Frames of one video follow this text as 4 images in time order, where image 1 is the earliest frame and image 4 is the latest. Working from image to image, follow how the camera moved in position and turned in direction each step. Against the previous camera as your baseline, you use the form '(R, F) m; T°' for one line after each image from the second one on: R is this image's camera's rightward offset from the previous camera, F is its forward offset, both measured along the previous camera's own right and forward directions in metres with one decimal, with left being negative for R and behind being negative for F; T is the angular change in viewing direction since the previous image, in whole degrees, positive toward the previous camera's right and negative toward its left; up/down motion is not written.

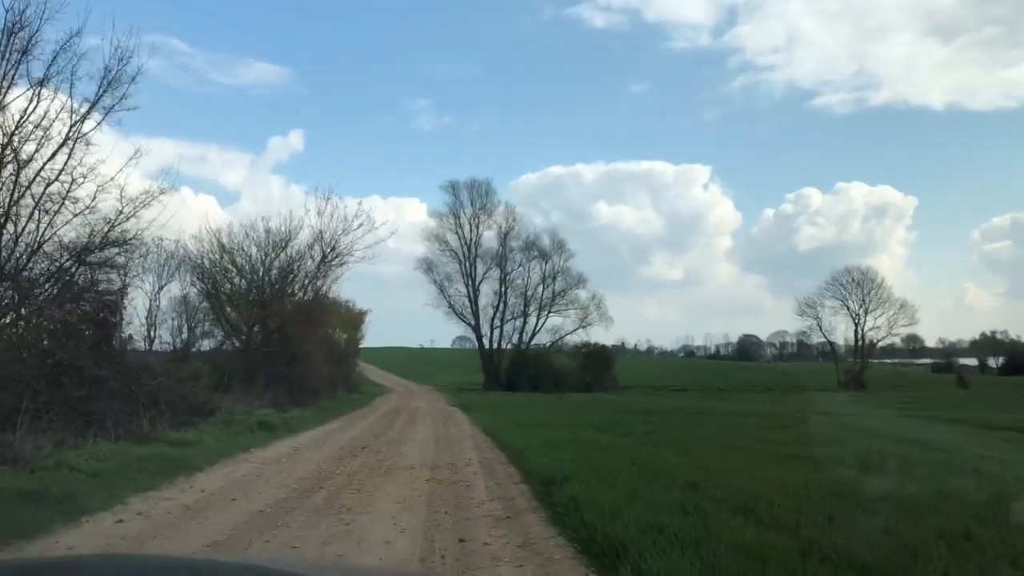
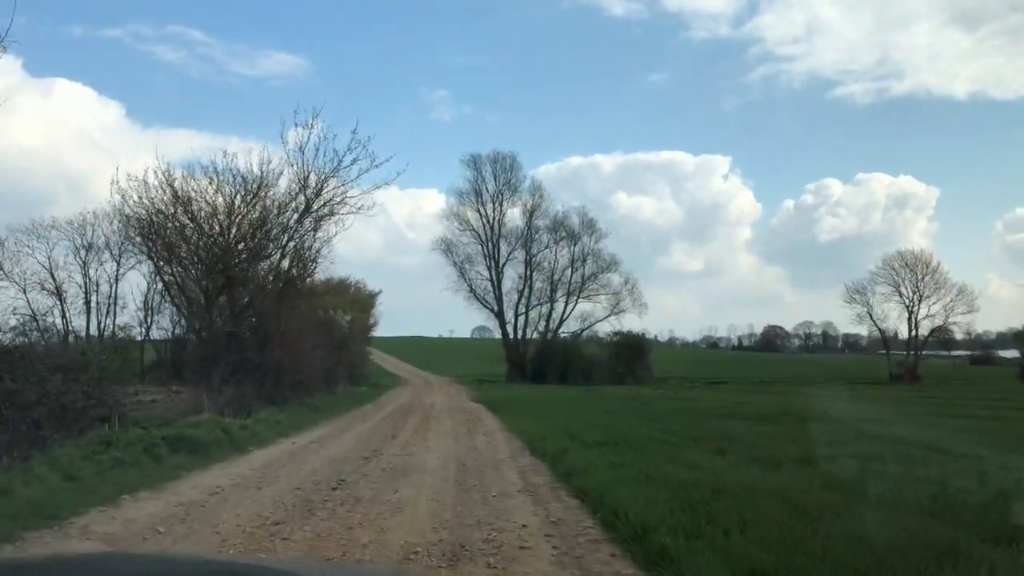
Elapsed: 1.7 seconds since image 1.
(-0.1, +1.5) m; -1°
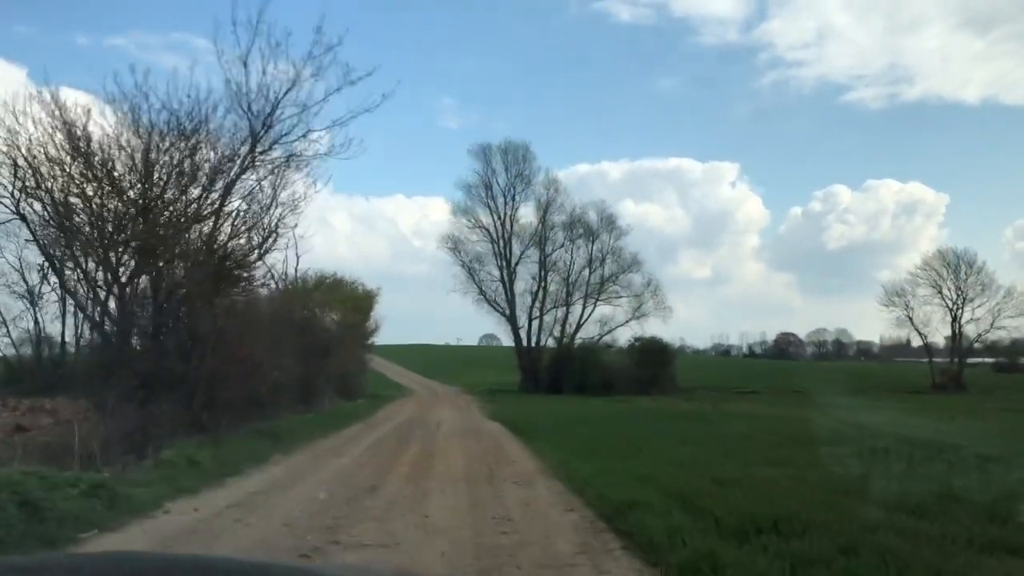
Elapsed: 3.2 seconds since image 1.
(-0.1, +1.4) m; 0°
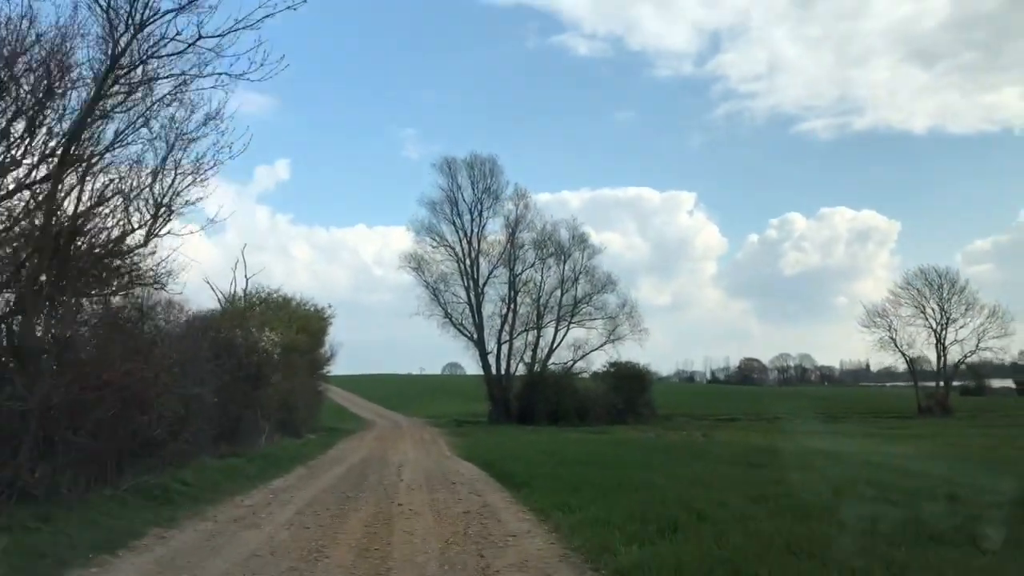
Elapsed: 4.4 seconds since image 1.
(-0.1, +1.0) m; +2°
